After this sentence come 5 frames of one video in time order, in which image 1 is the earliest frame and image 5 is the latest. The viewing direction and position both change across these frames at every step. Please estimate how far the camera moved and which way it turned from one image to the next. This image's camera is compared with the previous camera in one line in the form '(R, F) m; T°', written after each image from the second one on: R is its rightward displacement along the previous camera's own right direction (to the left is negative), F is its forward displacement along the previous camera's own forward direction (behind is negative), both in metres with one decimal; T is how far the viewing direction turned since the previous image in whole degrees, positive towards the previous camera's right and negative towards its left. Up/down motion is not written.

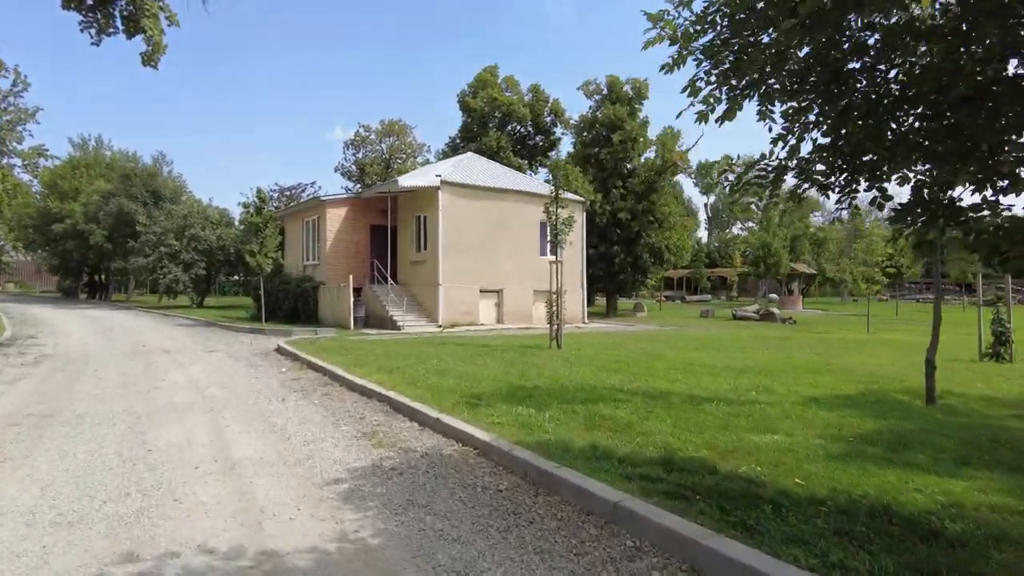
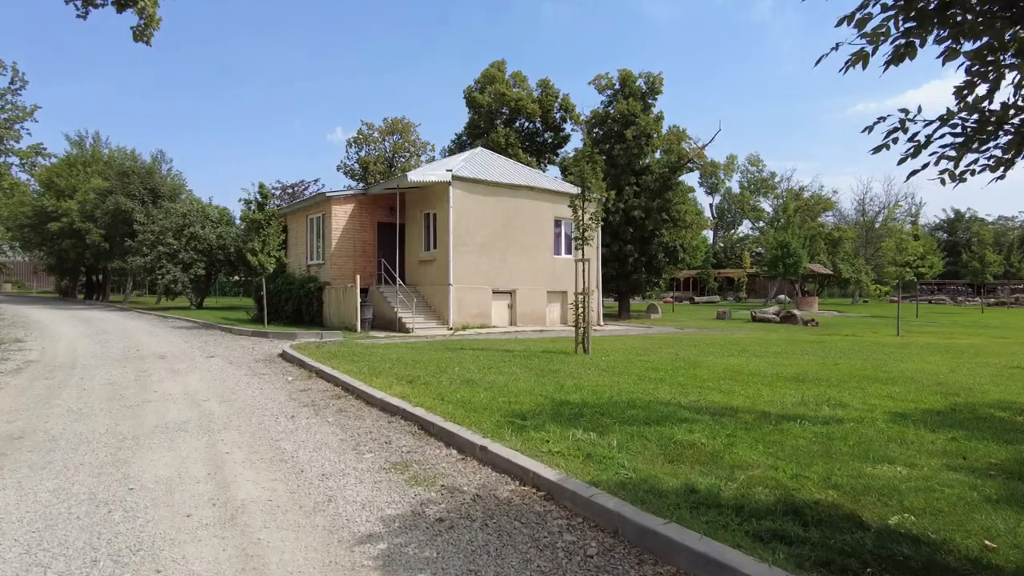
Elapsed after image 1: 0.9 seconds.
(-0.5, +1.1) m; 0°
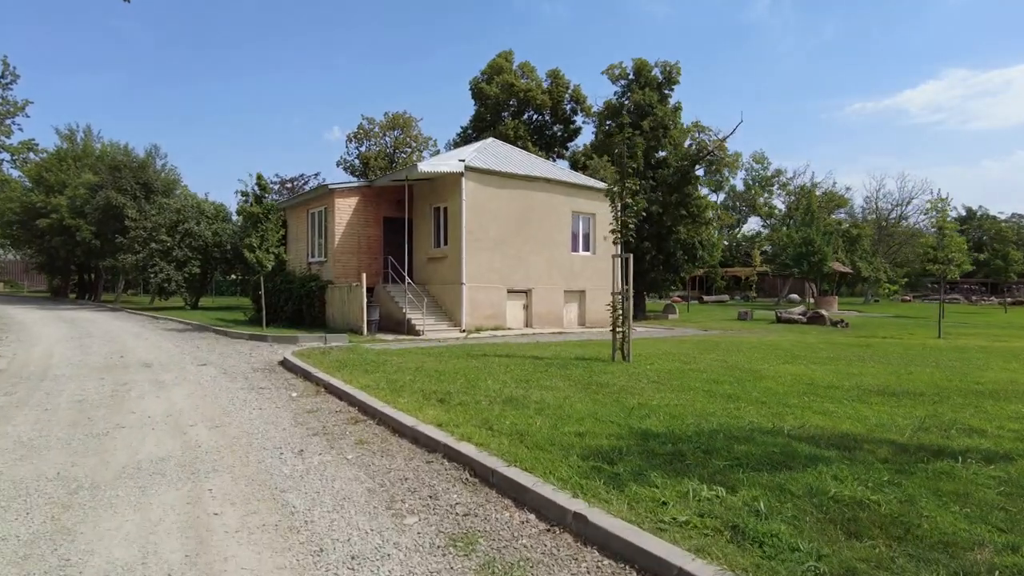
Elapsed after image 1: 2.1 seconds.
(-0.6, +1.5) m; 0°
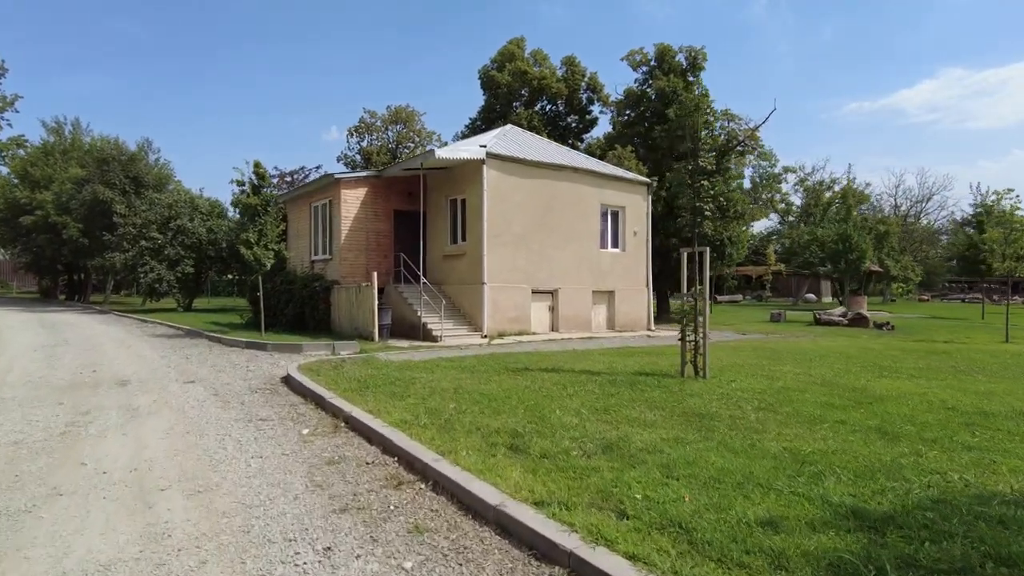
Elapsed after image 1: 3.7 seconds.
(-0.8, +2.0) m; 0°
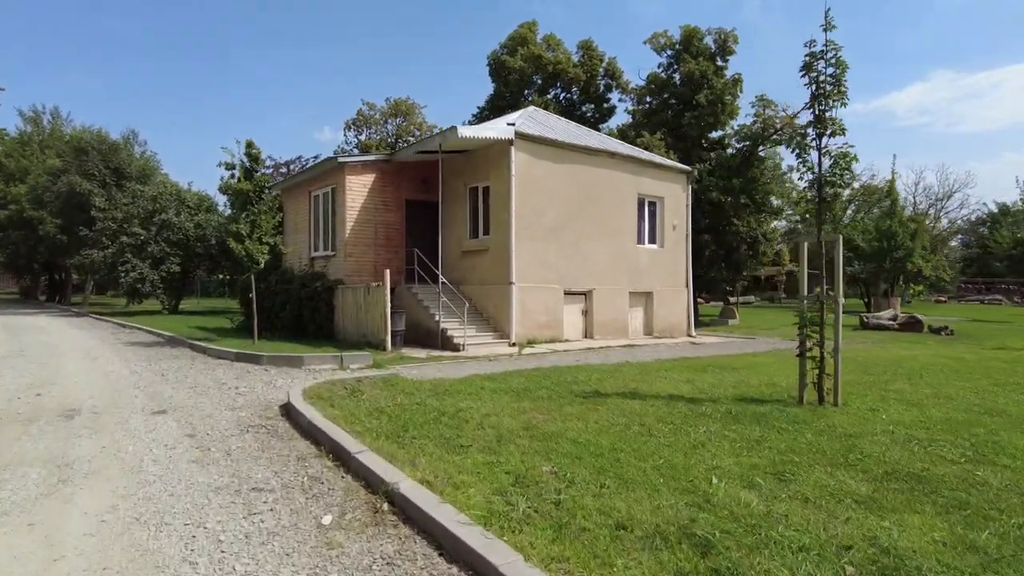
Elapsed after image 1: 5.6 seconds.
(-0.9, +2.4) m; +1°
